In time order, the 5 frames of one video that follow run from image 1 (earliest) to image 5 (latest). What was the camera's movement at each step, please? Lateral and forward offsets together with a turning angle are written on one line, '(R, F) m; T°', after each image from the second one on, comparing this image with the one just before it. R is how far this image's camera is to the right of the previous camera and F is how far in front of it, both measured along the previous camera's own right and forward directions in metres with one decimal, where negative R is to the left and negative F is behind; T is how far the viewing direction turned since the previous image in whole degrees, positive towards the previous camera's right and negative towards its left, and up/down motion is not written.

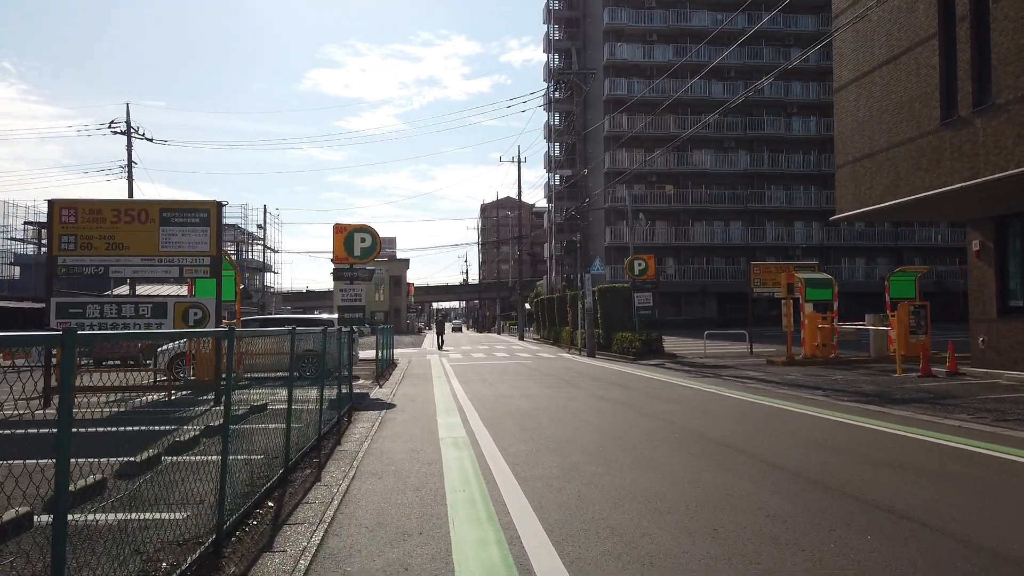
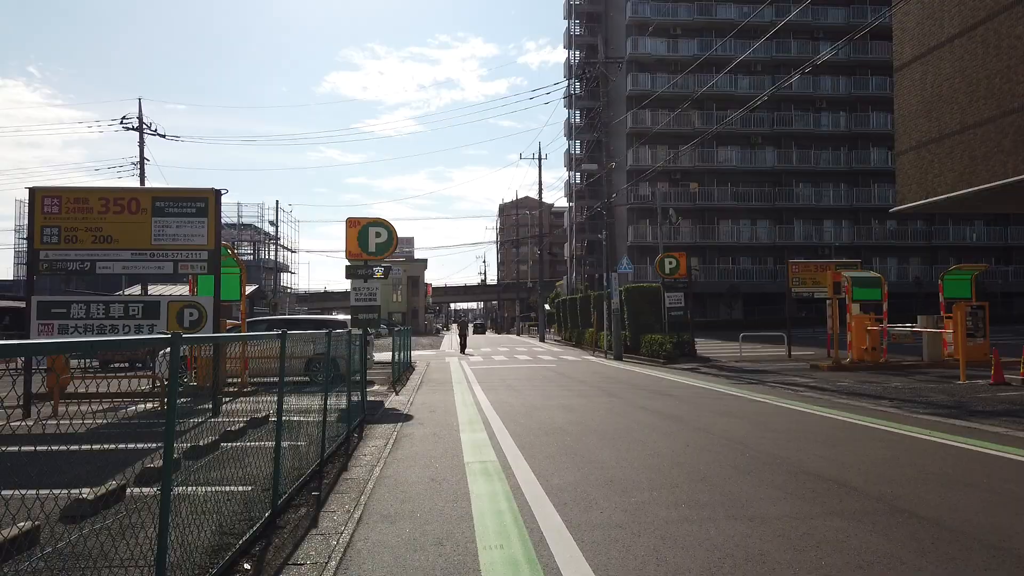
(-0.2, +1.5) m; -1°
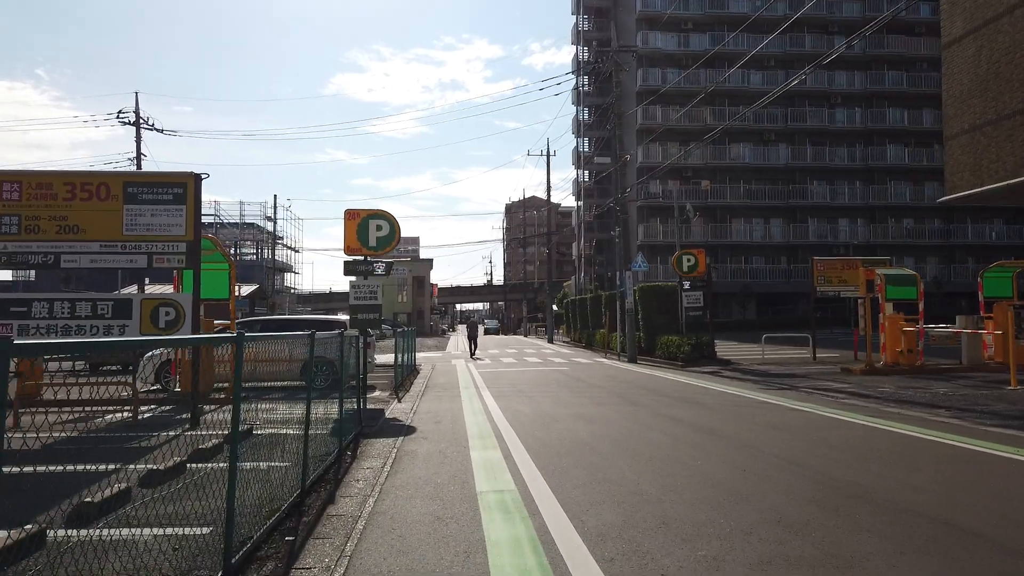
(-0.1, +1.4) m; 0°
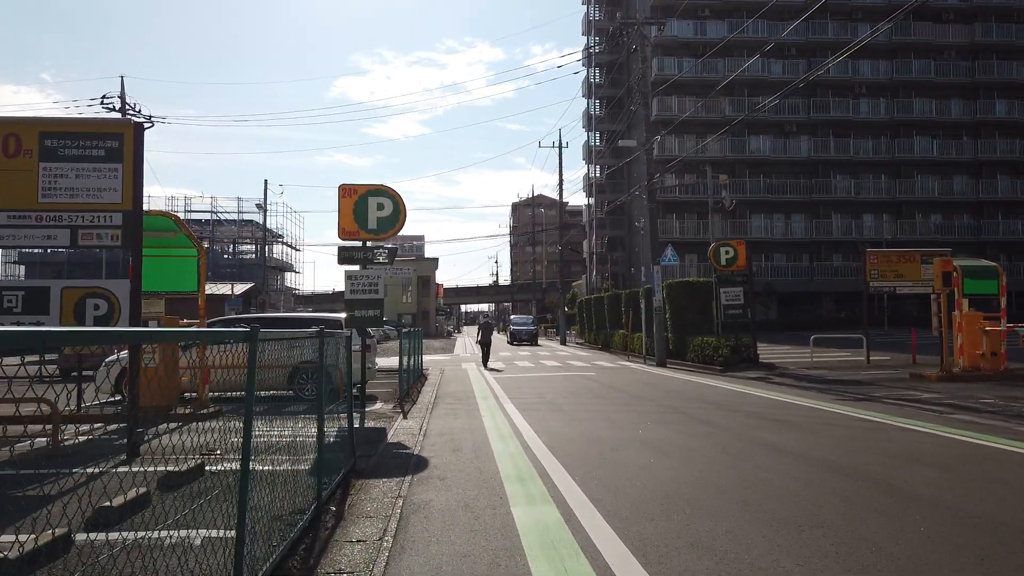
(-0.4, +2.7) m; 0°
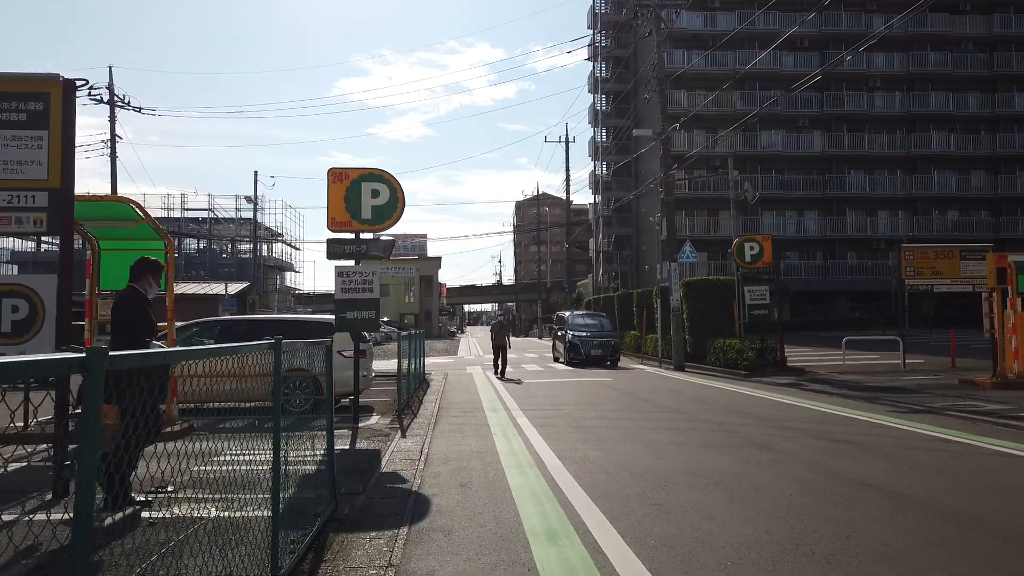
(-0.2, +1.6) m; 0°
